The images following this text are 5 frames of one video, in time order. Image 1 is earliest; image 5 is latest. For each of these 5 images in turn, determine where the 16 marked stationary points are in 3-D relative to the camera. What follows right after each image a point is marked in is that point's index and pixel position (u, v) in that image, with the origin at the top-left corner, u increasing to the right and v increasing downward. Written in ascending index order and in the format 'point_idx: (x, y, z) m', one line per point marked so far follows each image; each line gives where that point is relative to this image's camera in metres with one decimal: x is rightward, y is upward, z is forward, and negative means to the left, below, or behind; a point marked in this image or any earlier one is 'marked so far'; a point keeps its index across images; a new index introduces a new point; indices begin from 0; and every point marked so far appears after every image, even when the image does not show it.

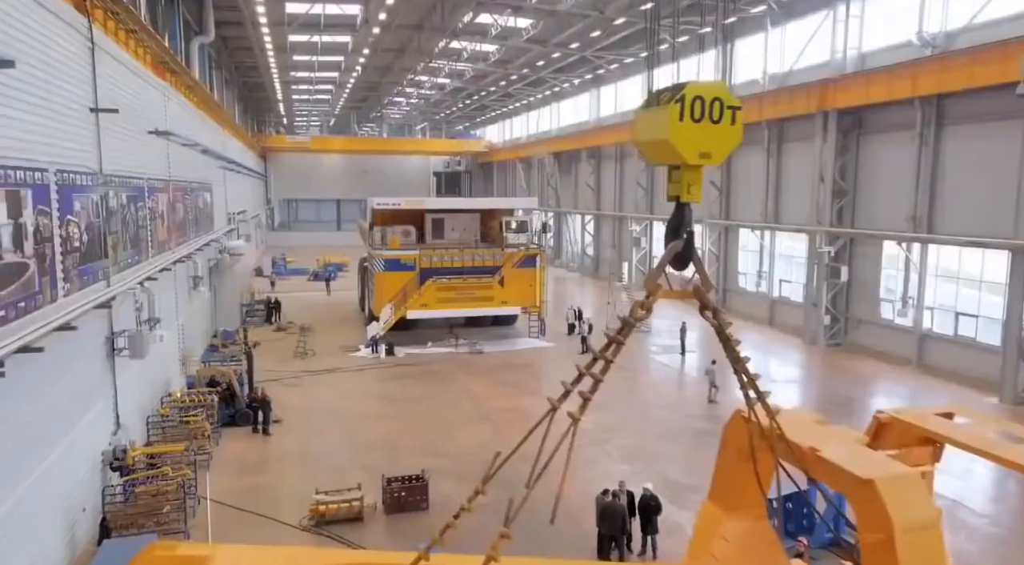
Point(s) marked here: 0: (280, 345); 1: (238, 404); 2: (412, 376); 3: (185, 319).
0: (-5.5, -1.5, +15.8) m
1: (-4.2, -1.9, +10.2) m
2: (-2.0, -1.9, +13.1) m
3: (-6.3, -0.7, +12.7) m
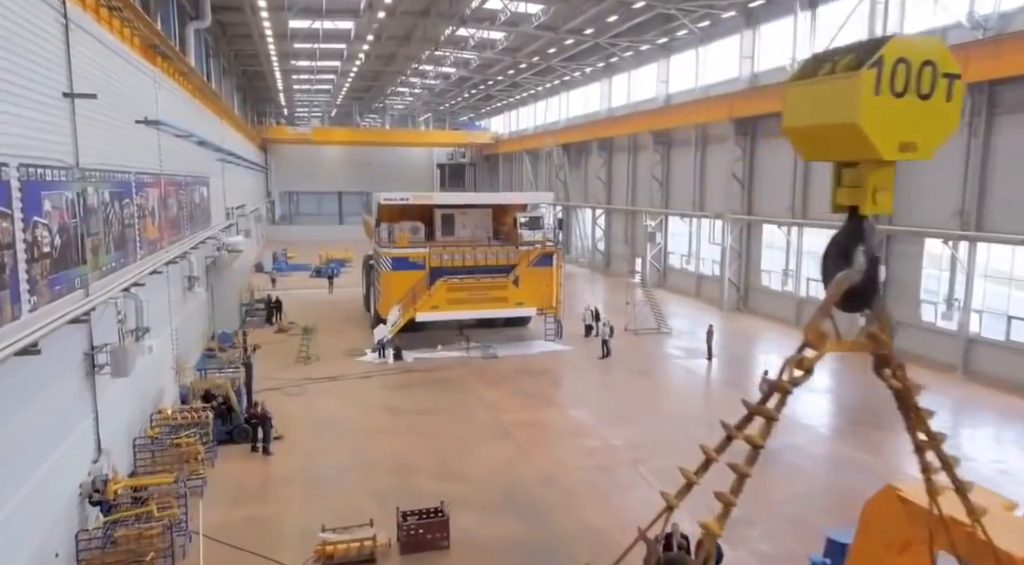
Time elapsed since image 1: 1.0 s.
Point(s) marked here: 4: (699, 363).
0: (-5.2, -1.5, +14.9) m
1: (-3.9, -1.9, +9.3) m
2: (-1.6, -1.9, +12.2) m
3: (-6.0, -0.7, +11.8) m
4: (+4.0, -1.8, +14.5) m
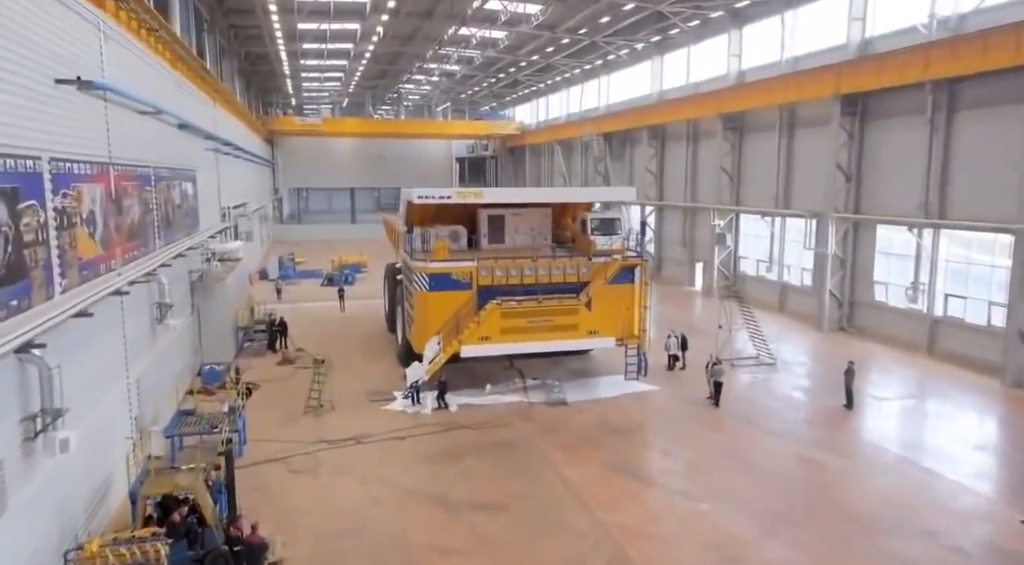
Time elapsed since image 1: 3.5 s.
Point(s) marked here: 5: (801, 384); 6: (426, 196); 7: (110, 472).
0: (-4.0, -1.9, +11.6) m
1: (-2.8, -2.3, +6.0) m
2: (-0.5, -2.3, +8.9) m
3: (-4.8, -1.1, +8.6) m
4: (+5.2, -2.1, +11.1) m
5: (+5.4, -1.9, +12.4) m
6: (-1.4, +1.4, +10.9) m
7: (-4.3, -2.0, +7.0) m
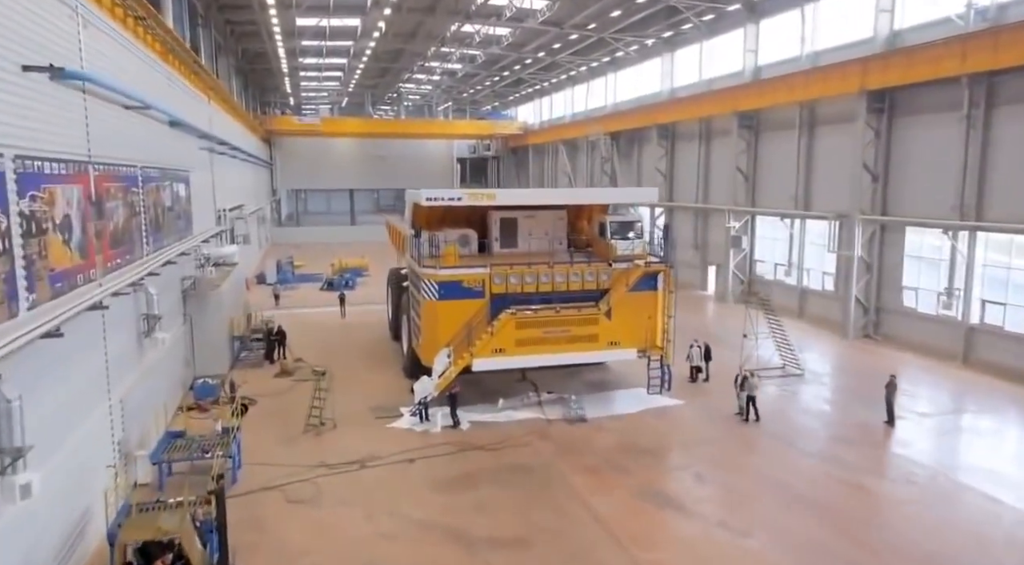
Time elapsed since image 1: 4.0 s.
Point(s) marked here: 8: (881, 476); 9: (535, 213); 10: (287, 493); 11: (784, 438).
0: (-3.7, -2.0, +10.9) m
1: (-2.5, -2.5, +5.3) m
2: (-0.2, -2.4, +8.2) m
3: (-4.6, -1.3, +7.8) m
4: (+5.4, -2.2, +10.3) m
5: (+5.6, -2.0, +11.7) m
6: (-1.2, +1.3, +10.2) m
7: (-4.0, -2.1, +6.3) m
8: (+4.7, -2.5, +8.5) m
9: (+0.4, +1.2, +11.4) m
10: (-2.6, -2.5, +7.7) m
11: (+4.0, -2.3, +9.8) m
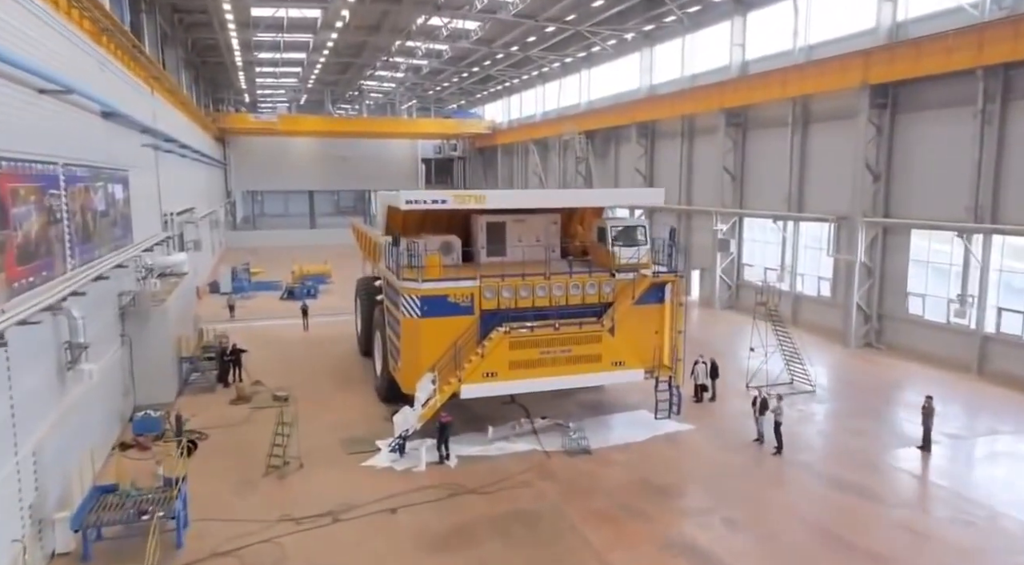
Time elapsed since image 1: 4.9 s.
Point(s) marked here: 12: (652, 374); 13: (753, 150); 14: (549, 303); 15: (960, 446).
0: (-3.9, -2.2, +9.4) m
1: (-2.3, -2.7, +3.9) m
2: (-0.2, -2.6, +6.9) m
3: (-4.5, -1.5, +6.3) m
4: (+5.3, -2.4, +9.4) m
5: (+5.5, -2.1, +10.8) m
6: (-1.3, +1.1, +8.9) m
7: (-3.9, -2.3, +4.8) m
8: (+4.7, -2.6, +7.6) m
9: (+0.2, +1.0, +10.2) m
10: (-2.6, -2.7, +6.4) m
11: (+3.9, -2.4, +8.8) m
12: (+2.0, -1.3, +9.5) m
13: (+6.4, +3.5, +17.6) m
14: (+0.5, -0.3, +9.0) m
15: (+6.3, -2.3, +9.5) m
